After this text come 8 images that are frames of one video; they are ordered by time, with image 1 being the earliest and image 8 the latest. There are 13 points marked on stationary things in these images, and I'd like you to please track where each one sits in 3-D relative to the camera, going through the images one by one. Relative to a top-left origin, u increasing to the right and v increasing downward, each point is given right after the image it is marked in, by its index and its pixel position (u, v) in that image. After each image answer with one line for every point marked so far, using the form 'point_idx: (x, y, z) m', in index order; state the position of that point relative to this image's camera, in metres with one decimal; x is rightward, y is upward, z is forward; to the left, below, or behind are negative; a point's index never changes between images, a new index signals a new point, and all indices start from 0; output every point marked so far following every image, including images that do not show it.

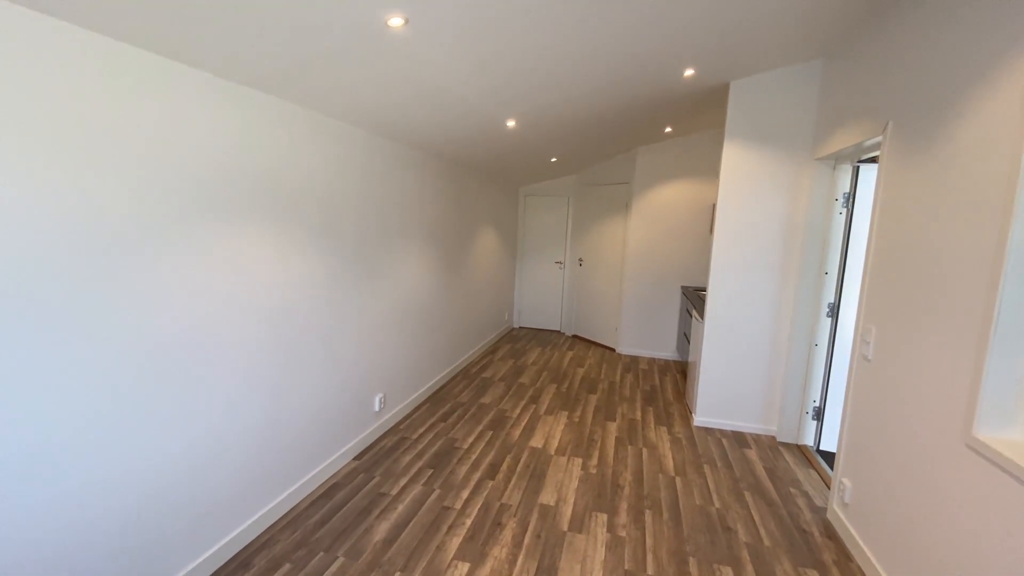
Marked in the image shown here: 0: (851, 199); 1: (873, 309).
0: (+2.2, +0.6, +3.1) m
1: (+1.8, -0.1, +2.3) m
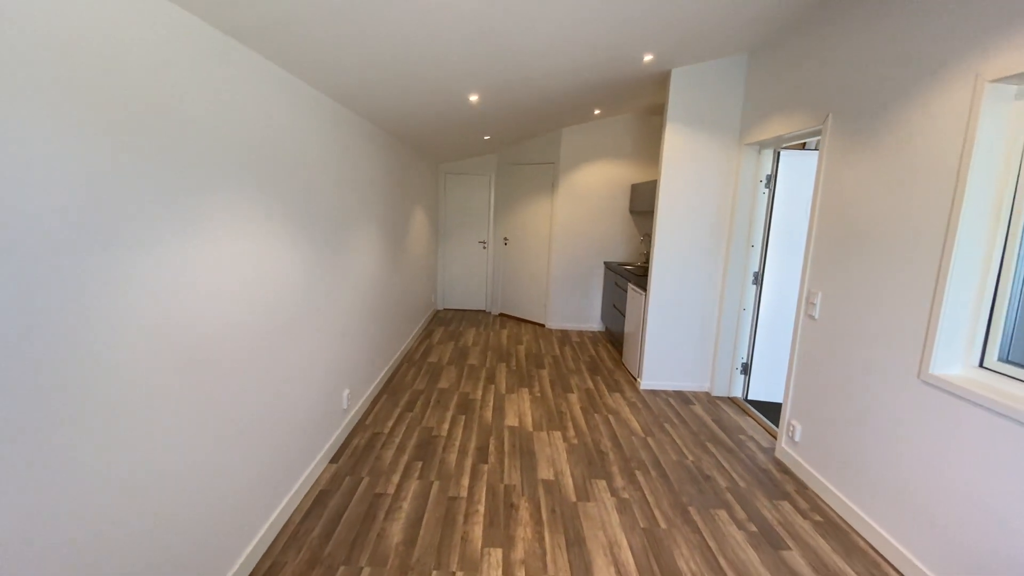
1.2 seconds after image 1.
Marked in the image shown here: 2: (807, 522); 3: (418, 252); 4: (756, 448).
0: (+1.9, +0.8, +3.6) m
1: (+1.7, +0.1, +2.7) m
2: (+1.5, -1.2, +2.4) m
3: (-1.0, +0.4, +5.2) m
4: (+1.6, -1.0, +3.1) m
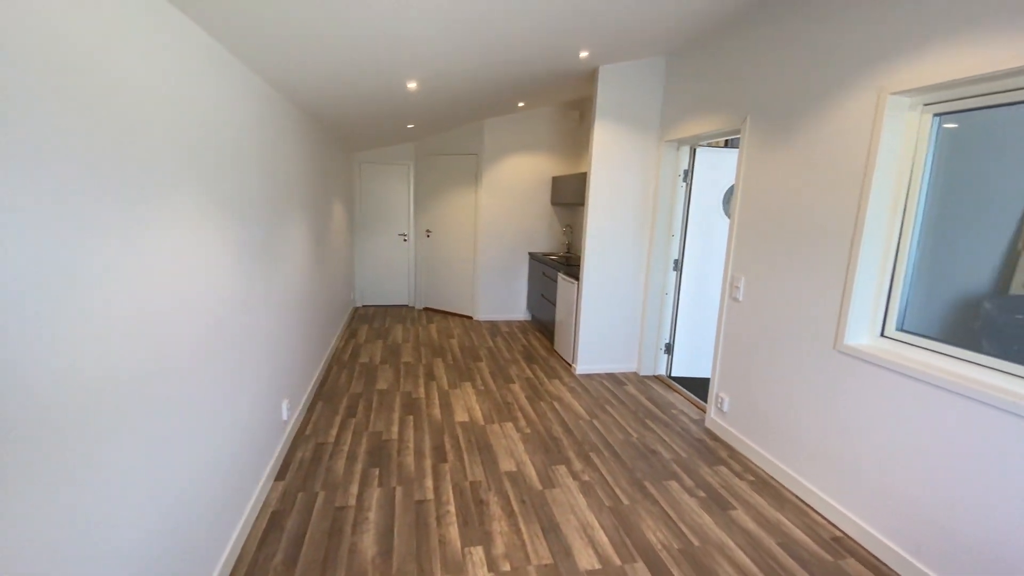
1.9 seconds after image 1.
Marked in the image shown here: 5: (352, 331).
0: (+1.4, +0.9, +3.9) m
1: (+1.4, +0.2, +3.0) m
2: (+1.3, -1.1, +2.6) m
3: (-1.8, +0.4, +4.8) m
4: (+1.2, -0.9, +3.4) m
5: (-1.7, -0.5, +5.1) m
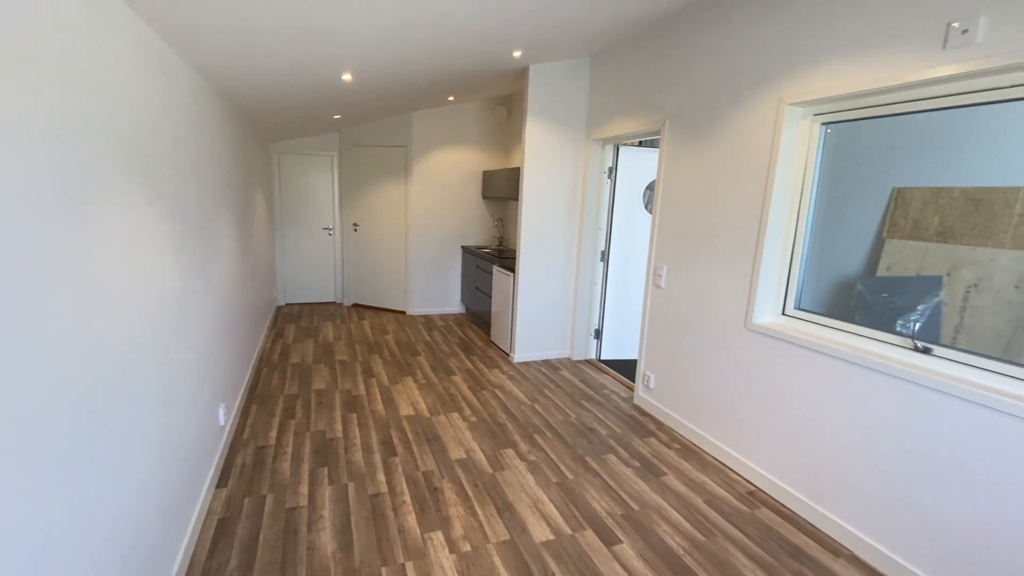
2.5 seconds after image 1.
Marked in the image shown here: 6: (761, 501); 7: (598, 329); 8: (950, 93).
0: (+0.9, +1.0, +4.1) m
1: (+1.0, +0.2, +3.3) m
2: (+1.0, -1.0, +2.9) m
3: (-2.4, +0.4, +4.6) m
4: (+0.8, -0.8, +3.6) m
5: (-2.4, -0.5, +4.9) m
6: (+1.3, -1.1, +2.5) m
7: (+0.8, -0.4, +4.4) m
8: (+1.8, +0.8, +1.9) m
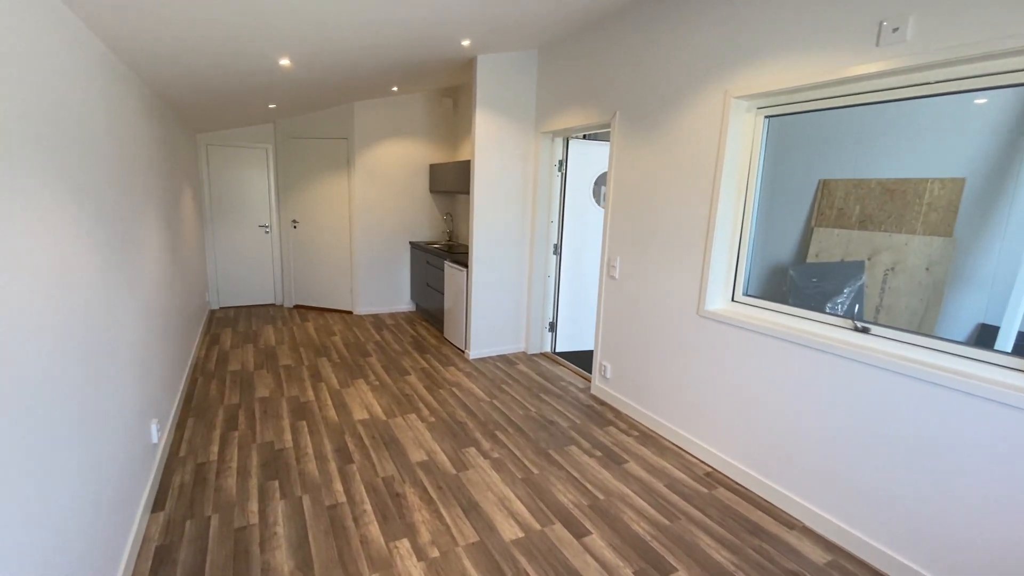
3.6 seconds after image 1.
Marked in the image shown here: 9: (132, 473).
0: (+0.5, +1.1, +4.2) m
1: (+0.7, +0.3, +3.3) m
2: (+0.7, -0.9, +3.0) m
3: (-2.9, +0.4, +4.2) m
4: (+0.5, -0.8, +3.7) m
5: (-2.9, -0.5, +4.6) m
6: (+1.1, -1.1, +2.6) m
7: (+0.4, -0.3, +4.4) m
8: (+1.6, +0.9, +2.1) m
9: (-1.6, -0.8, +2.0) m
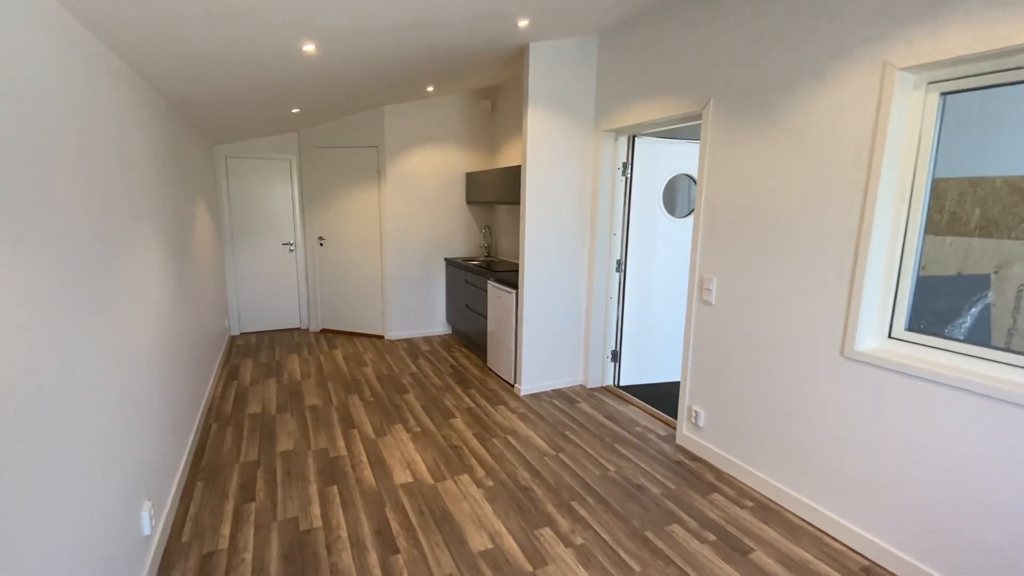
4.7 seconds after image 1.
0: (+0.9, +0.9, +3.6) m
1: (+1.1, +0.1, +2.7) m
2: (+1.1, -1.1, +2.4) m
3: (-2.4, +0.2, +3.8) m
4: (+0.9, -1.0, +3.0) m
5: (-2.4, -0.7, +4.1) m
6: (+1.5, -1.2, +1.9) m
7: (+0.8, -0.5, +3.8) m
8: (+1.9, +0.7, +1.4) m
9: (-1.3, -1.0, +1.5) m
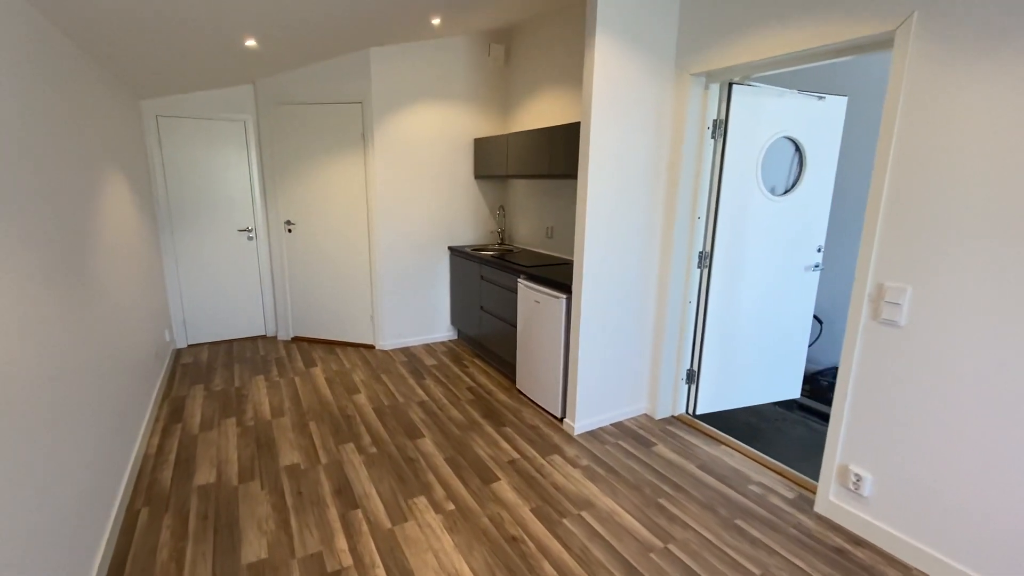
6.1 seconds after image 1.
0: (+1.2, +0.9, +2.6) m
1: (+1.5, +0.1, +1.8) m
2: (+1.5, -1.2, +1.5) m
3: (-2.2, +0.1, +2.6) m
4: (+1.3, -1.0, +2.2) m
5: (-2.1, -0.8, +3.0) m
6: (+1.9, -1.3, +1.2) m
7: (+1.1, -0.5, +3.0) m
8: (+2.3, +0.6, +0.6) m
9: (-0.8, -1.1, +0.5) m
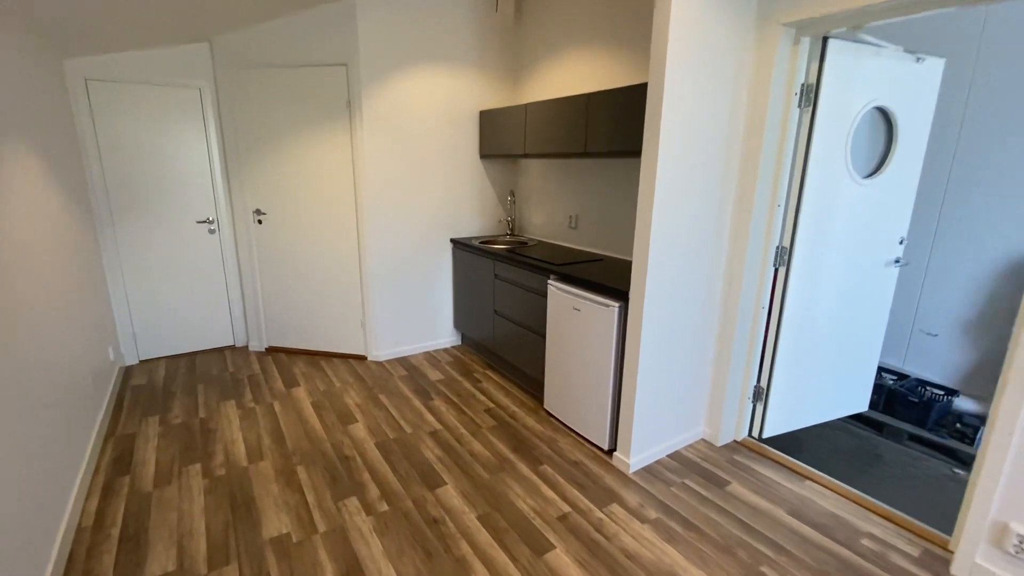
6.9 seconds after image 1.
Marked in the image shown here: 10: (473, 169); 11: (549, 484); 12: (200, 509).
0: (+1.3, +0.9, +2.1) m
1: (+1.7, +0.1, +1.4) m
2: (+1.8, -1.2, +1.1) m
3: (-2.0, +0.1, +2.0) m
4: (+1.5, -1.0, +1.8) m
5: (-1.9, -0.8, +2.4) m
6: (+2.2, -1.3, +0.8) m
7: (+1.3, -0.5, +2.5) m
8: (+2.6, +0.6, +0.1) m
9: (-0.5, -1.2, 0.0) m
10: (-0.3, +0.9, +3.6) m
11: (+0.2, -0.9, +2.2) m
12: (-1.3, -0.9, +2.0) m
